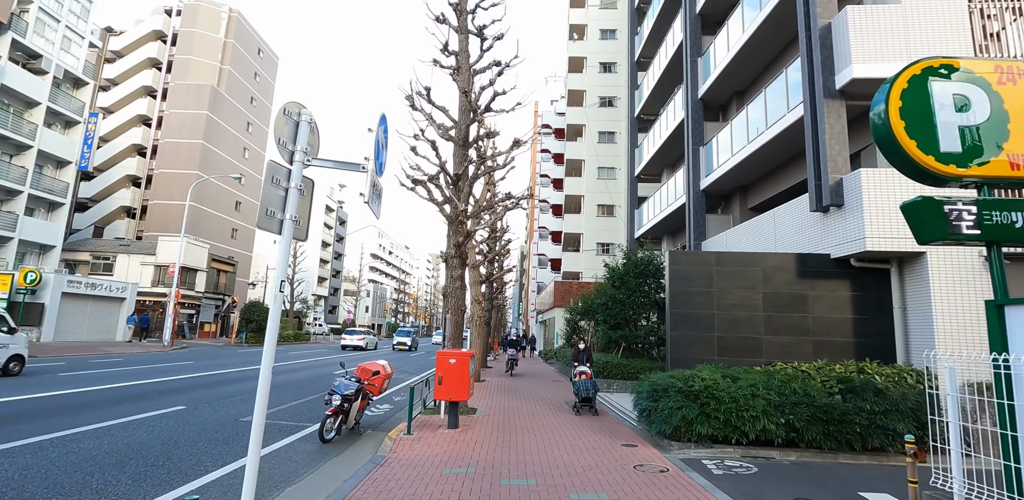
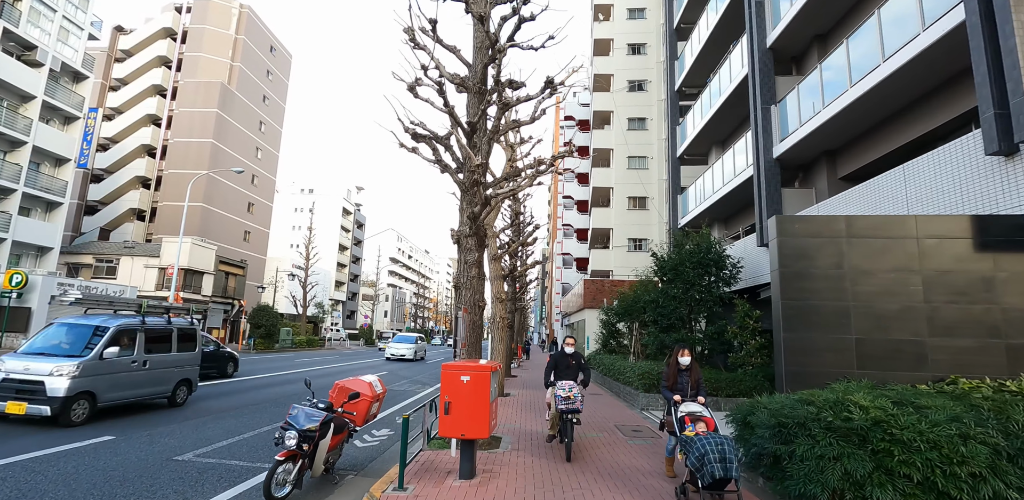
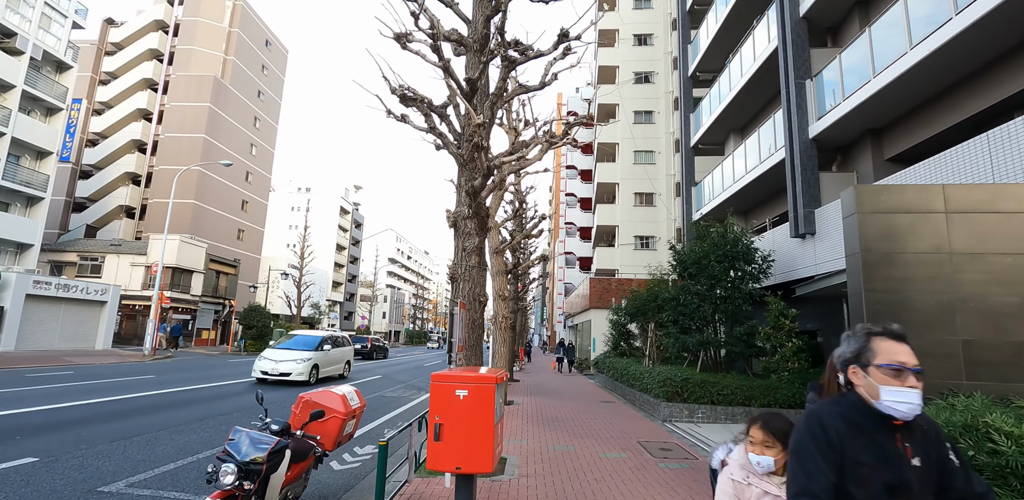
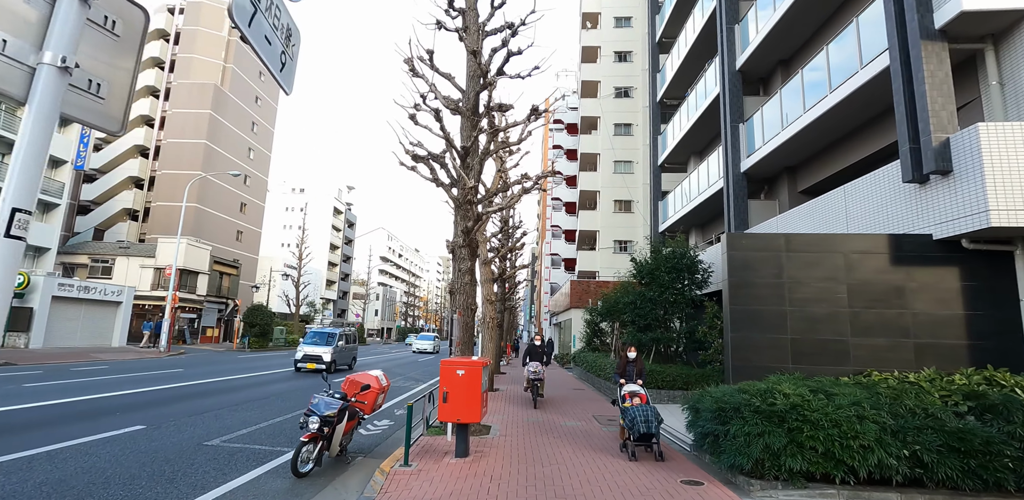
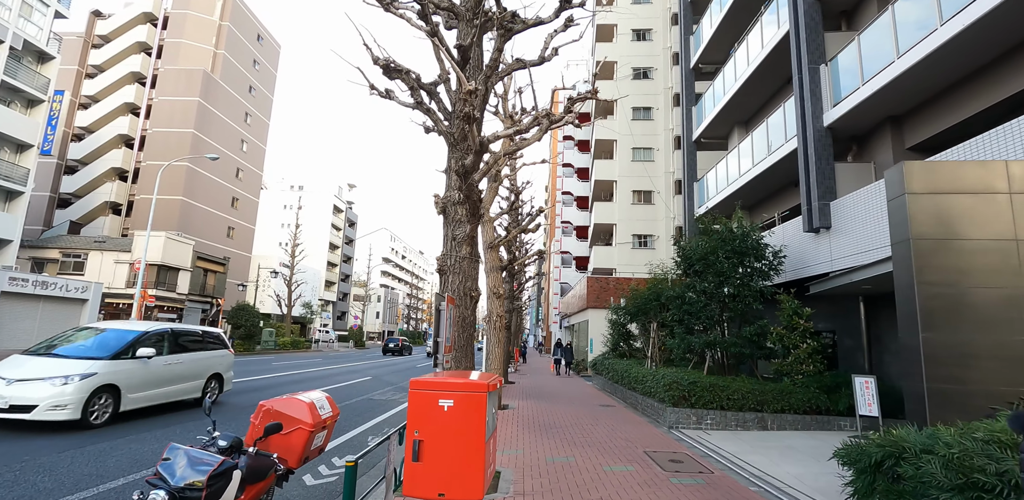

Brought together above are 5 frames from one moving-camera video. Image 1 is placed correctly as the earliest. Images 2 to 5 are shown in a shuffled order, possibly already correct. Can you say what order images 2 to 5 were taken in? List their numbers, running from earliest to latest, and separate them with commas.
4, 2, 3, 5
